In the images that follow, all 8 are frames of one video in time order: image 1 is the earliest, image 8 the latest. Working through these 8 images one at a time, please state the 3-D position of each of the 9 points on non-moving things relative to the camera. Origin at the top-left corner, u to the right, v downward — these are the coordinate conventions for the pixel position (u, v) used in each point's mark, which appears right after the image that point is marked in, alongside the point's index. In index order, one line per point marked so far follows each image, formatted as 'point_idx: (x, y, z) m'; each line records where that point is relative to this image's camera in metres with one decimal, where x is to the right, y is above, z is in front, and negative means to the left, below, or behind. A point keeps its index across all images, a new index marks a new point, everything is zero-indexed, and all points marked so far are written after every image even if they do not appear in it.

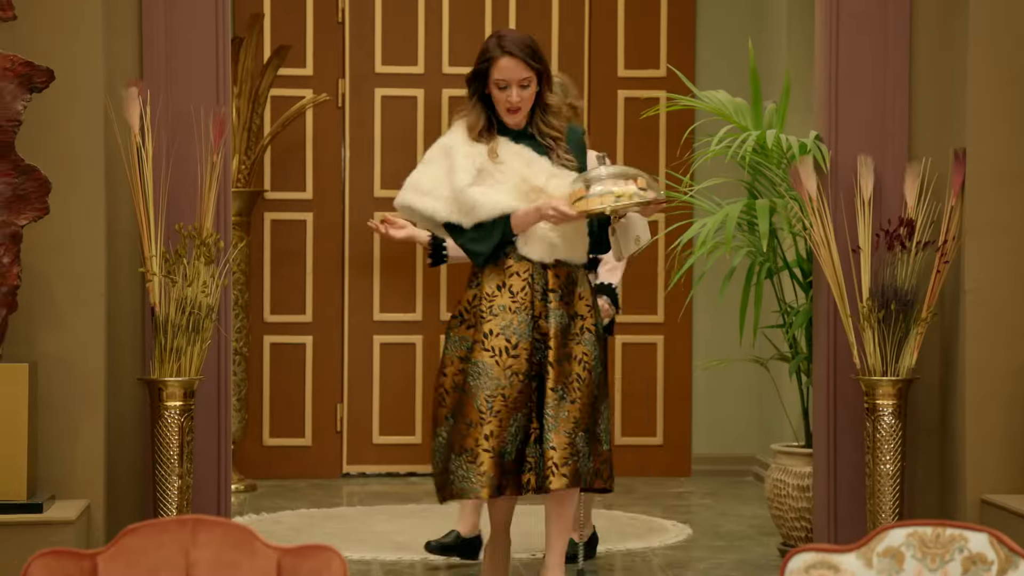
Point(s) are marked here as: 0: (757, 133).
0: (+1.1, +0.7, +4.1) m
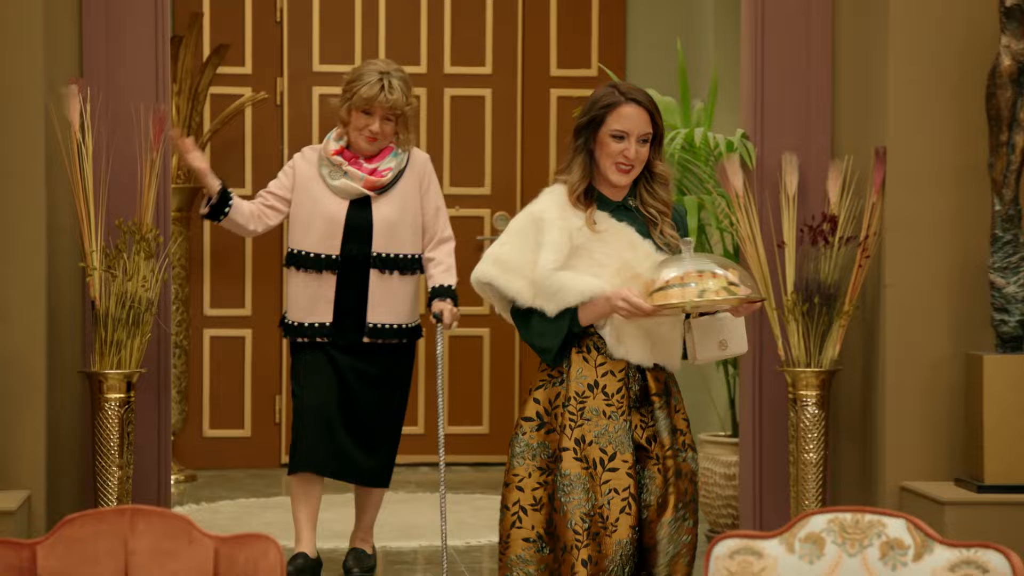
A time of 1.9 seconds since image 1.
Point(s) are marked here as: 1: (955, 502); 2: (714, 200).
0: (+0.8, +0.7, +4.2) m
1: (+1.9, -0.9, +3.9) m
2: (+0.9, +0.4, +4.2) m
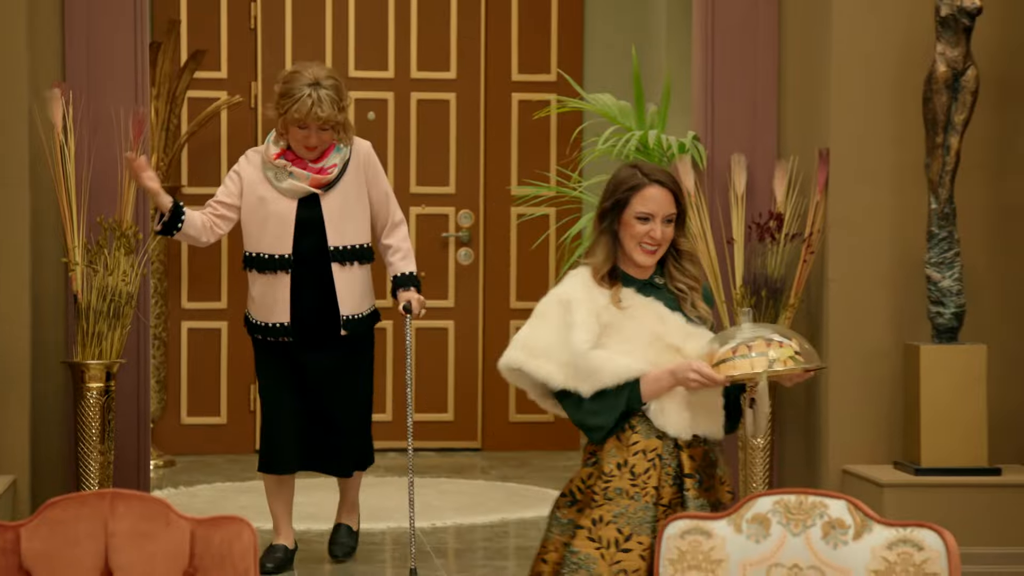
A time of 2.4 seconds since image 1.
0: (+0.6, +0.7, +4.4) m
1: (+1.7, -0.9, +4.1) m
2: (+0.7, +0.4, +4.4) m
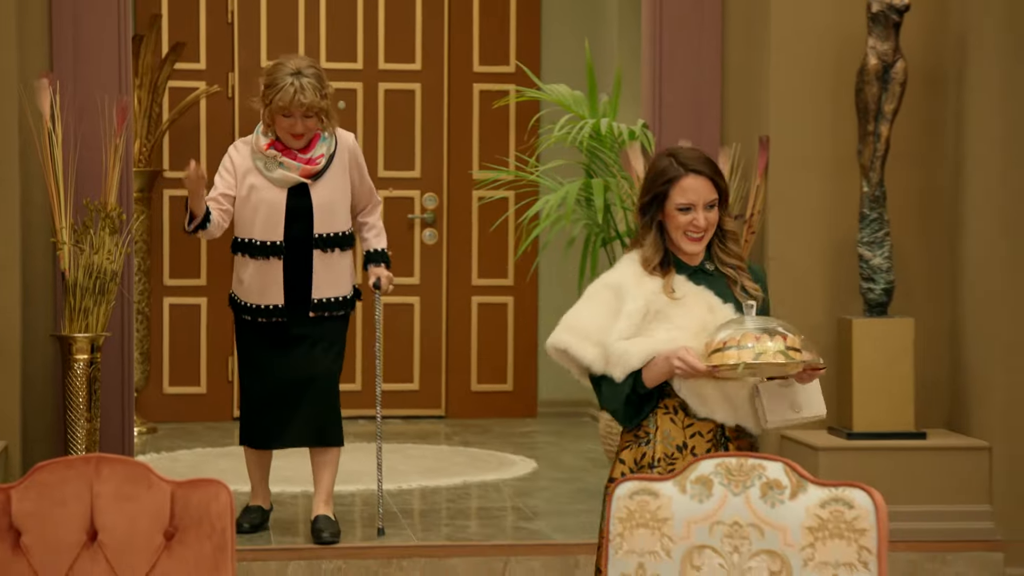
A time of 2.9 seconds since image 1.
0: (+0.4, +0.8, +4.7) m
1: (+1.5, -0.8, +4.4) m
2: (+0.5, +0.5, +4.7) m
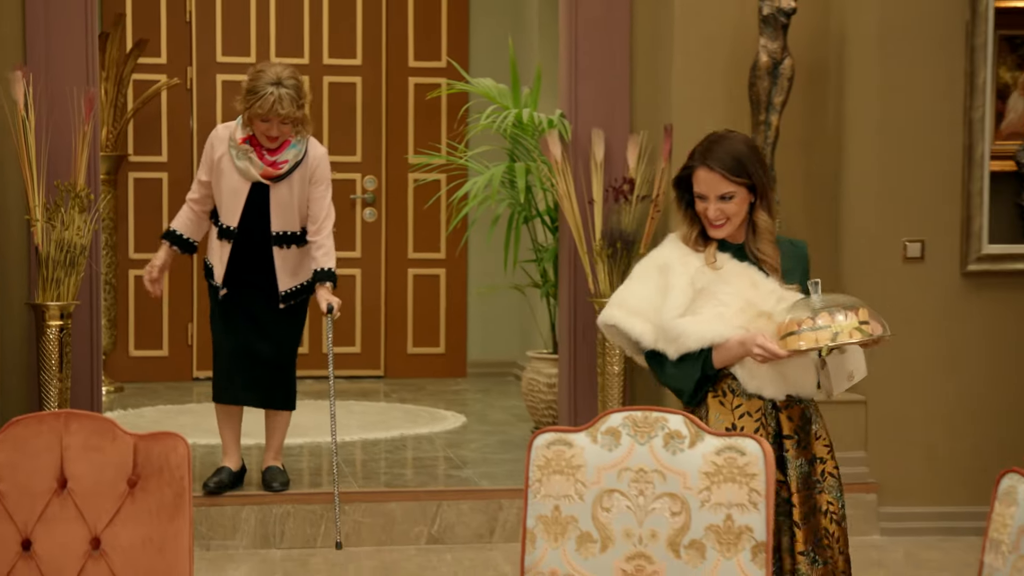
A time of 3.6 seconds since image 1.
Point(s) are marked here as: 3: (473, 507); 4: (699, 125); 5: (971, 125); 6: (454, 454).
0: (0.0, +1.0, +5.2) m
1: (+1.1, -0.6, +5.0) m
2: (+0.2, +0.7, +5.3) m
3: (-0.2, -1.2, +5.2) m
4: (+1.0, +0.9, +5.2) m
5: (+2.5, +0.9, +5.0) m
6: (-0.4, -1.0, +5.8) m
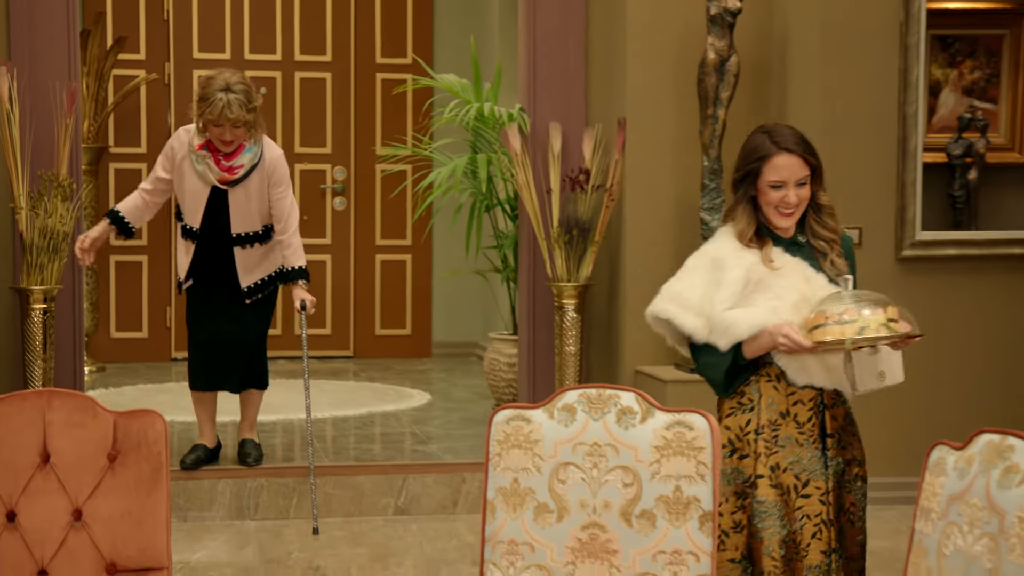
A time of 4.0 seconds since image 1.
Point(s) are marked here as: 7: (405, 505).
0: (-0.2, +1.1, +5.5) m
1: (+0.9, -0.5, +5.3) m
2: (-0.1, +0.8, +5.5) m
3: (-0.4, -1.1, +5.4) m
4: (+0.8, +1.0, +5.5) m
5: (+2.2, +1.0, +5.3) m
6: (-0.6, -0.9, +6.1) m
7: (-0.6, -1.3, +5.4) m
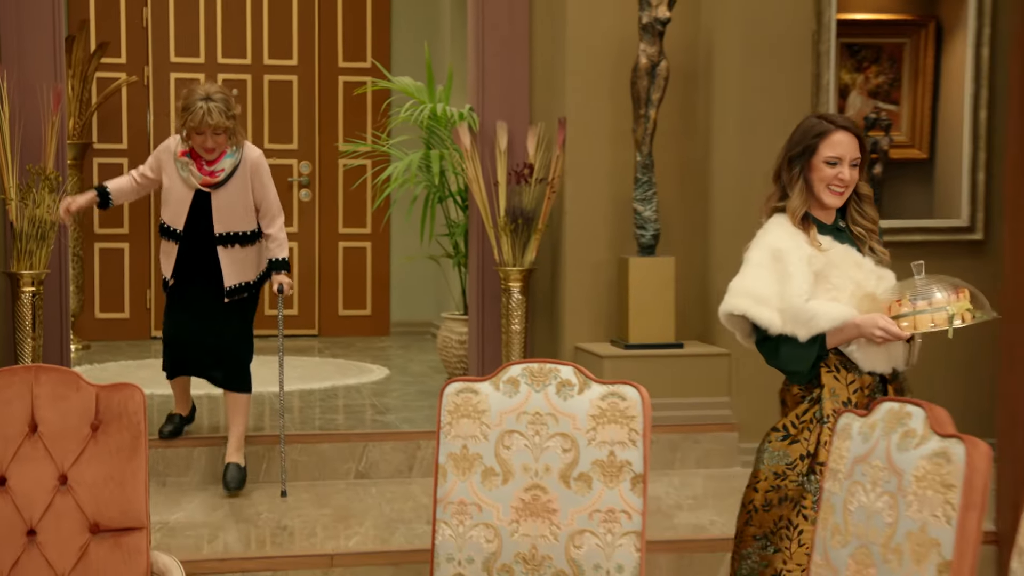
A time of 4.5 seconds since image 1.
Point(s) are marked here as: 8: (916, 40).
0: (-0.5, +1.2, +6.1) m
1: (+0.6, -0.4, +5.8) m
2: (-0.4, +0.9, +6.1) m
3: (-0.8, -1.0, +6.0) m
4: (+0.5, +1.1, +6.0) m
5: (+1.9, +1.1, +5.9) m
6: (-0.9, -0.8, +6.6) m
7: (-0.9, -1.2, +6.0) m
8: (+2.6, +1.6, +5.9) m
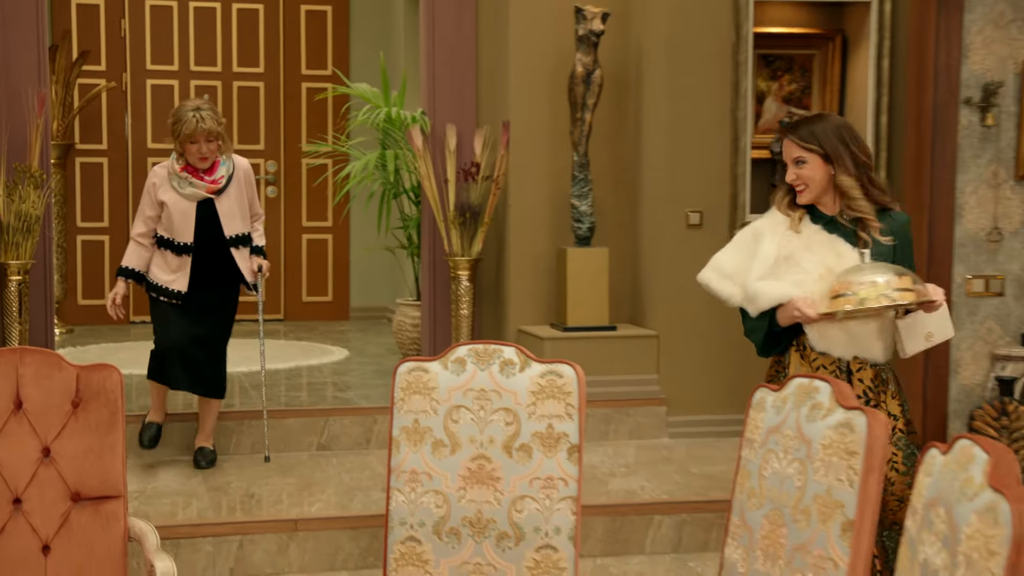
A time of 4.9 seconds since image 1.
0: (-0.9, +1.3, +6.6) m
1: (+0.2, -0.3, +6.4) m
2: (-0.8, +1.0, +6.7) m
3: (-1.1, -0.9, +6.5) m
4: (+0.1, +1.2, +6.6) m
5: (+1.6, +1.2, +6.5) m
6: (-1.3, -0.7, +7.2) m
7: (-1.3, -1.1, +6.5) m
8: (+2.2, +1.7, +6.5) m
